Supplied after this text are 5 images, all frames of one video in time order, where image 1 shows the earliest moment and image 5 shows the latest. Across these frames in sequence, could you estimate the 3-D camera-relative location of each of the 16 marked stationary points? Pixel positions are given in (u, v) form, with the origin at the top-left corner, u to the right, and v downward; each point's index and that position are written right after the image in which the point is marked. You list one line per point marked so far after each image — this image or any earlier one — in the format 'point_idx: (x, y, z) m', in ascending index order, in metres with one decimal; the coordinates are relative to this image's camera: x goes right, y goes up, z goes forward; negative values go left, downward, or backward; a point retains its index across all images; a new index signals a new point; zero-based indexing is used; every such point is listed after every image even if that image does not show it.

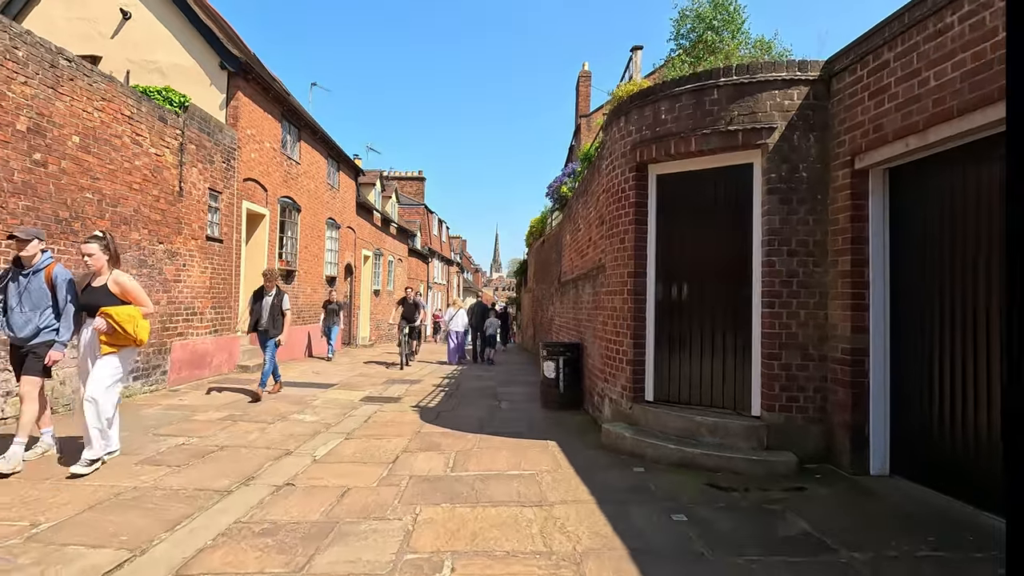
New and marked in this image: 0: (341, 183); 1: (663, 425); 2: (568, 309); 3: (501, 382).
0: (-6.1, +3.8, +18.9) m
1: (+1.6, -1.4, +5.5) m
2: (+1.1, -0.4, +10.4) m
3: (-0.3, -2.0, +11.5) m
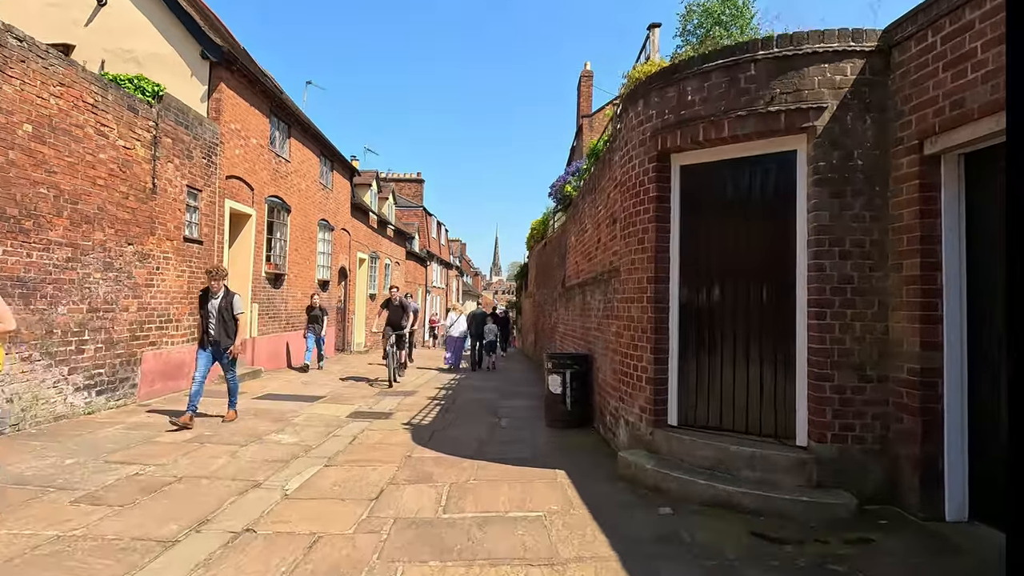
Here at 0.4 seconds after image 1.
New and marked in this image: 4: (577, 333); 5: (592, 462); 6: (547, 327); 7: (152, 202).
0: (-6.1, +3.6, +18.2) m
1: (+1.6, -1.5, +4.7) m
2: (+1.1, -0.5, +9.6) m
3: (-0.2, -2.1, +10.7) m
4: (+1.1, -0.8, +9.0) m
5: (+0.8, -1.8, +5.6) m
6: (+1.0, -1.1, +14.9) m
7: (-5.9, +1.4, +8.8) m
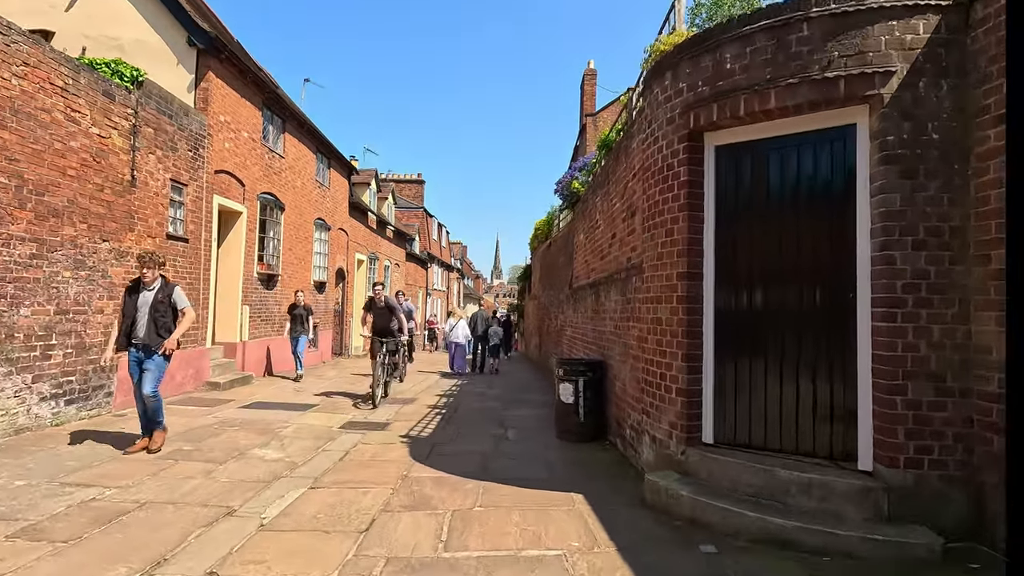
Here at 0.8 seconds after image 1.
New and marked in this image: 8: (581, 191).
0: (-6.0, +3.5, +17.6) m
1: (+1.7, -1.5, +4.1) m
2: (+1.2, -0.6, +9.0) m
3: (-0.1, -2.2, +10.1) m
4: (+1.2, -0.8, +8.3) m
5: (+0.9, -1.8, +5.0) m
6: (+1.1, -1.2, +14.2) m
7: (-5.8, +1.4, +8.2) m
8: (+1.5, +2.1, +11.8) m
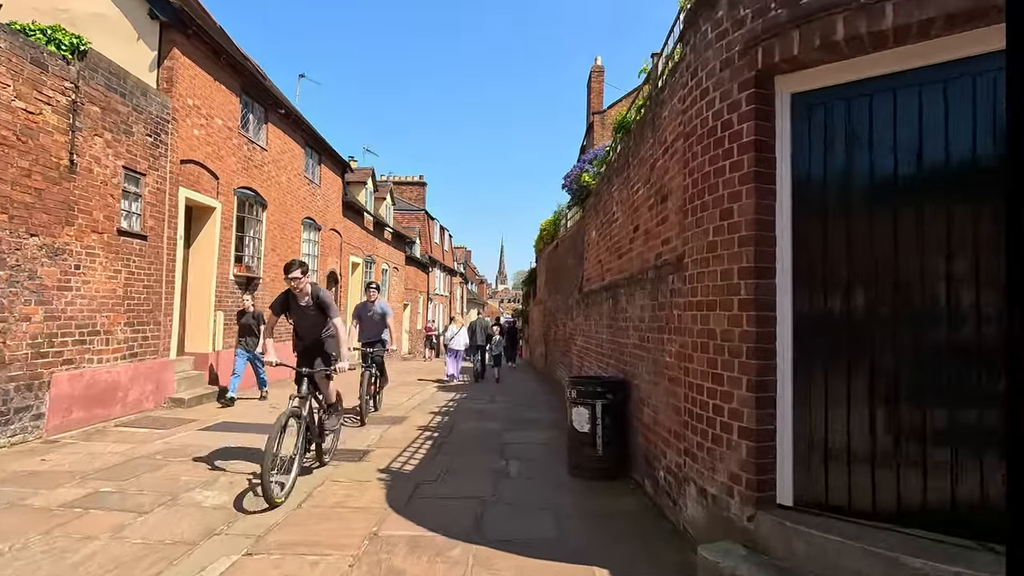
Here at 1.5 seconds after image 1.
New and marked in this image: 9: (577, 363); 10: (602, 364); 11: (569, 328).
0: (-5.8, +3.4, +16.4) m
1: (+1.7, -1.5, +2.8) m
2: (+1.3, -0.6, +7.7) m
3: (-0.1, -2.2, +8.8) m
4: (+1.2, -0.8, +7.1) m
5: (+0.9, -1.8, +3.7) m
6: (+1.2, -1.3, +13.0) m
7: (-5.8, +1.4, +7.0) m
8: (+1.6, +2.0, +10.6) m
9: (+1.2, -1.4, +9.9) m
10: (+1.2, -1.0, +7.2) m
11: (+1.2, -0.8, +11.3) m
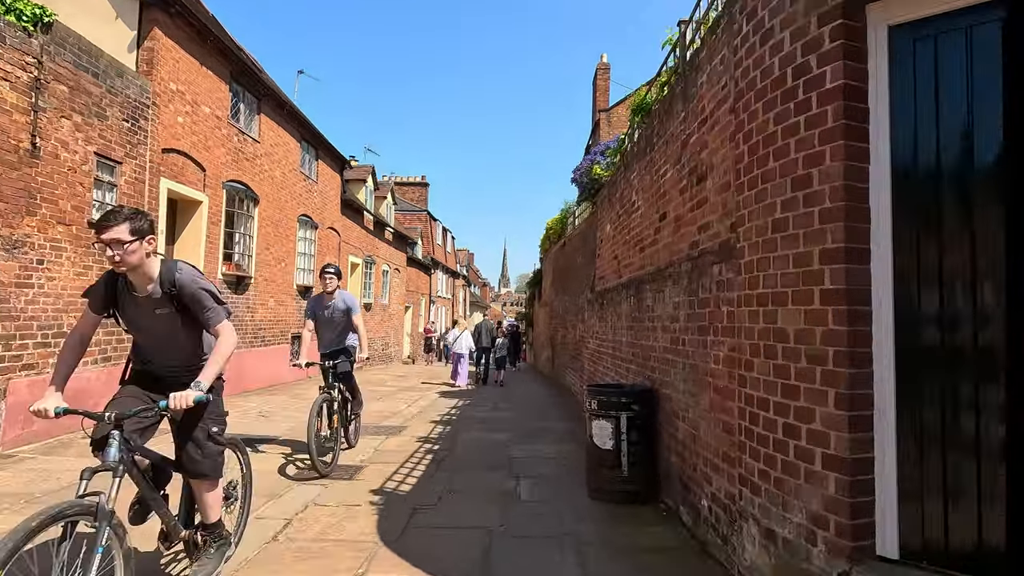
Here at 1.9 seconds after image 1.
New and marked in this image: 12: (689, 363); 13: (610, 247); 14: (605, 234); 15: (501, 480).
0: (-5.7, +3.4, +15.8) m
1: (+1.8, -1.4, +2.1) m
2: (+1.4, -0.6, +7.0) m
3: (0.0, -2.2, +8.1) m
4: (+1.3, -0.8, +6.3) m
5: (+1.0, -1.8, +3.0) m
6: (+1.3, -1.3, +12.2) m
7: (-5.7, +1.4, +6.3) m
8: (+1.7, +2.1, +9.8) m
9: (+1.3, -1.4, +9.2) m
10: (+1.3, -1.0, +6.5) m
11: (+1.3, -0.8, +10.6) m
12: (+1.4, -0.6, +4.2) m
13: (+1.5, +0.7, +8.4) m
14: (+1.5, +0.9, +8.9) m
15: (-0.1, -2.0, +5.6) m
